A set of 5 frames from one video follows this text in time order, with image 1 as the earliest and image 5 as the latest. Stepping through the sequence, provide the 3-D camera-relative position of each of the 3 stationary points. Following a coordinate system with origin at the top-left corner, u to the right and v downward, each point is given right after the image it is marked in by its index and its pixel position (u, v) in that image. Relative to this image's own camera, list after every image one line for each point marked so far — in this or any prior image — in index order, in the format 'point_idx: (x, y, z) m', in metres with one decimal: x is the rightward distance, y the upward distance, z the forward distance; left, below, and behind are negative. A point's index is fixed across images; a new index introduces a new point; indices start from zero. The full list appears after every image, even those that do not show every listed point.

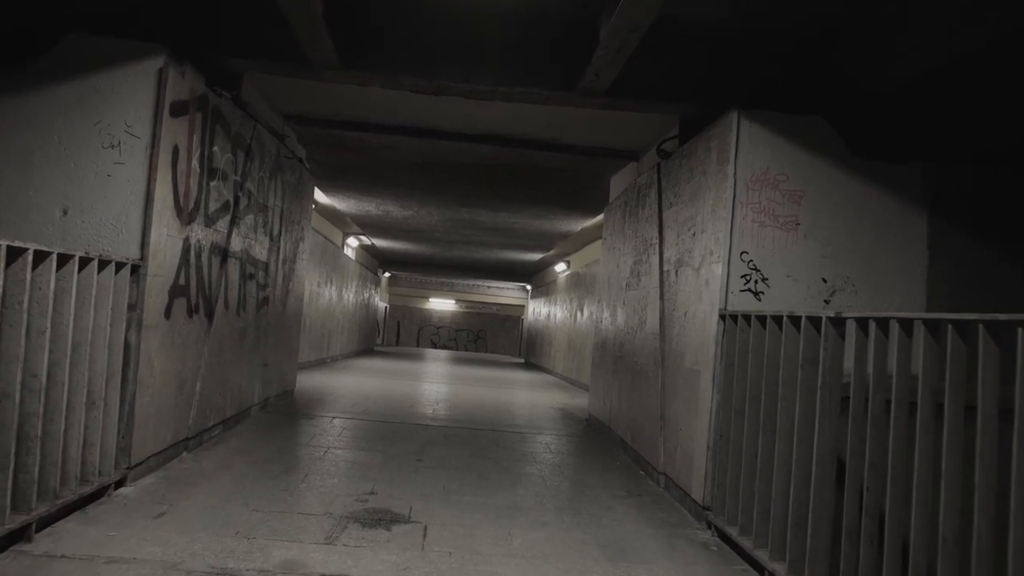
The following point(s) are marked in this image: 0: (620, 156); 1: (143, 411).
0: (+1.1, +1.3, +7.9) m
1: (-2.1, -0.7, +4.6) m
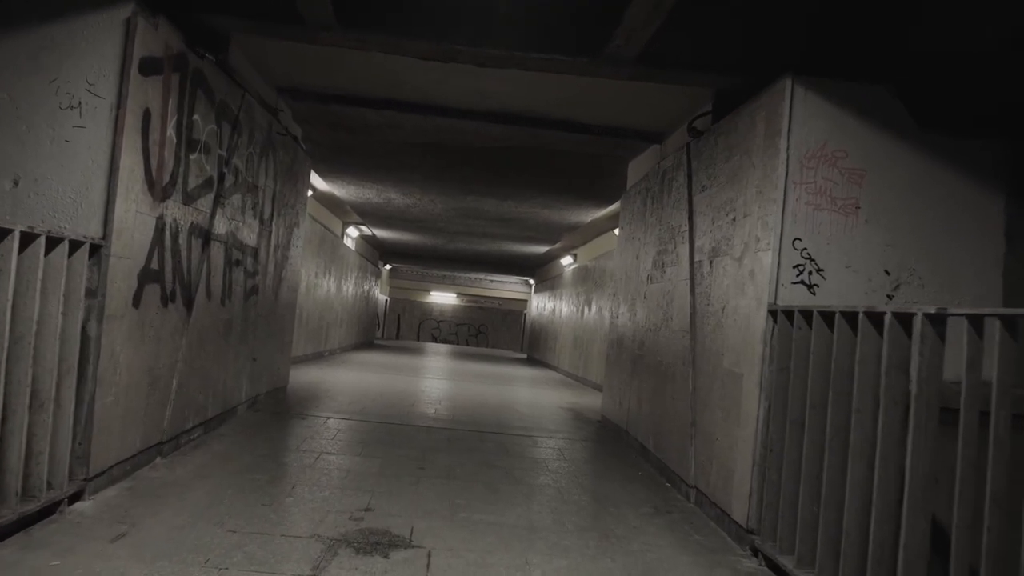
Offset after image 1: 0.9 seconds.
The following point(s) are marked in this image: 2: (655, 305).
0: (+1.2, +1.4, +7.3) m
1: (-2.0, -0.6, +4.0) m
2: (+1.2, -0.1, +6.6) m
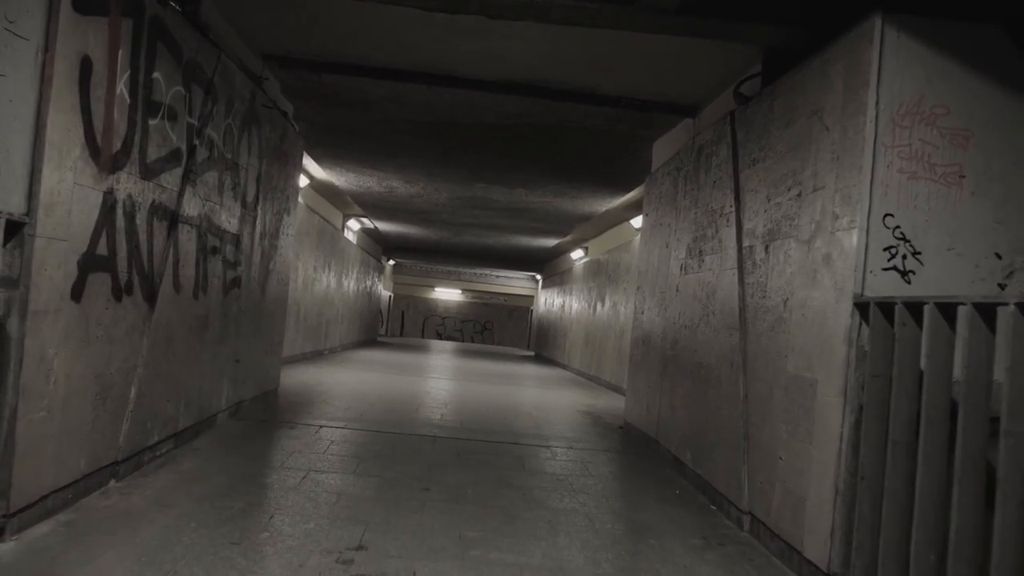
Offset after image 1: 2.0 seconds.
0: (+1.3, +1.4, +6.5) m
1: (-1.9, -0.6, +3.2) m
2: (+1.3, -0.1, +5.8) m
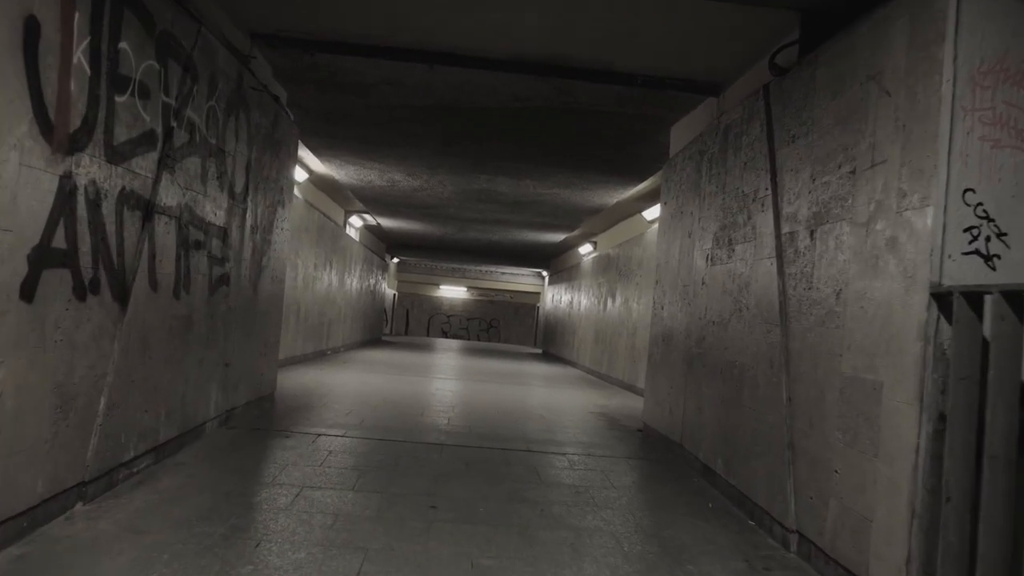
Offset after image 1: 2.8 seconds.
0: (+1.4, +1.5, +6.0) m
1: (-1.8, -0.6, +2.7) m
2: (+1.4, 0.0, +5.3) m
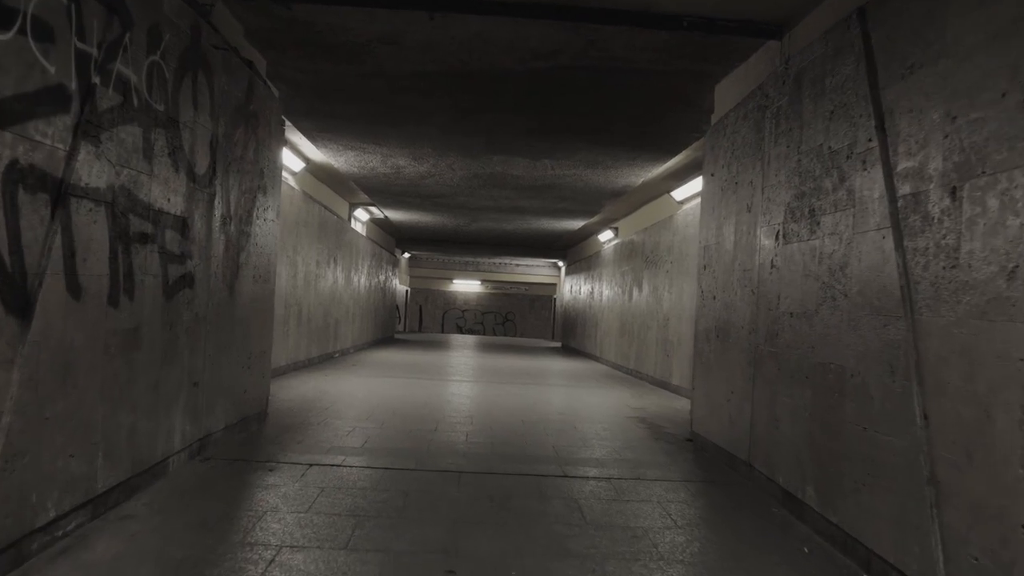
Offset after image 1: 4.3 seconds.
0: (+1.5, +1.6, +5.0) m
1: (-1.7, -0.6, +1.8) m
2: (+1.5, +0.1, +4.2) m
